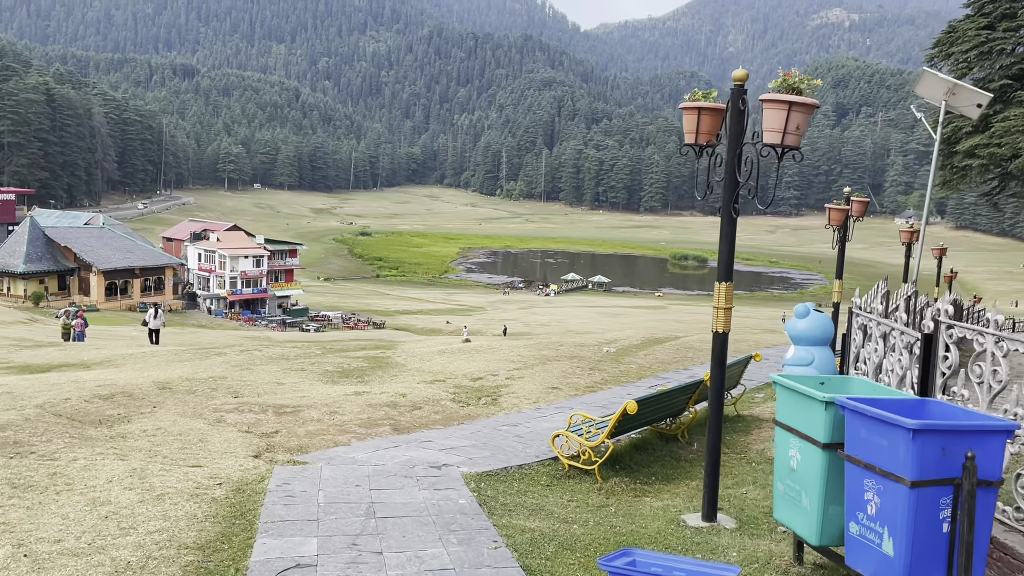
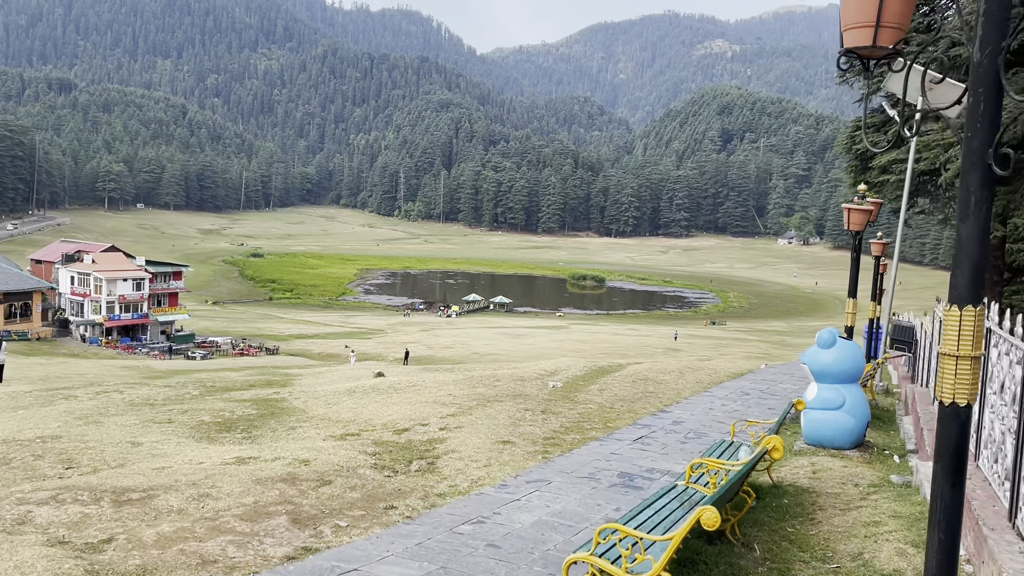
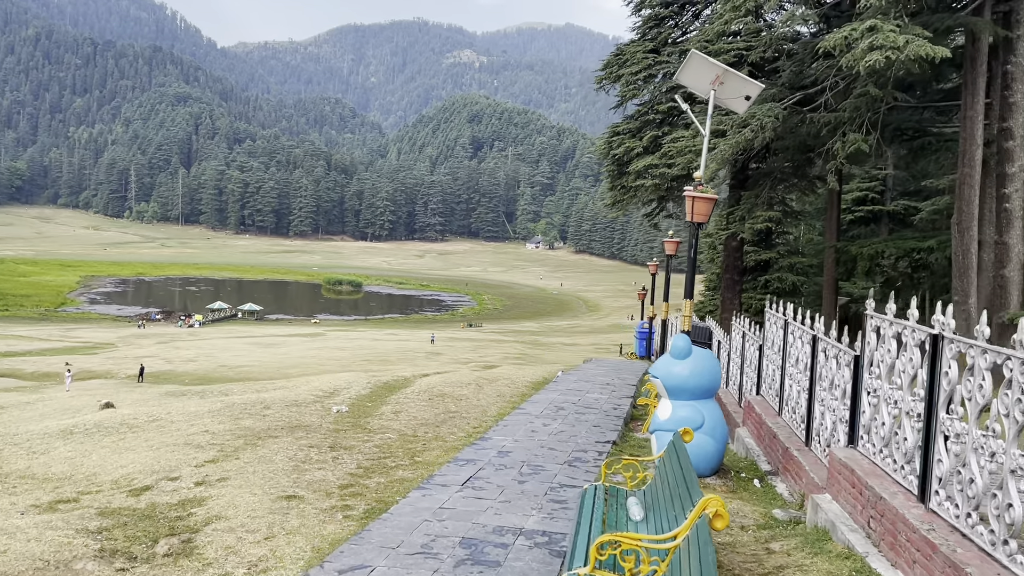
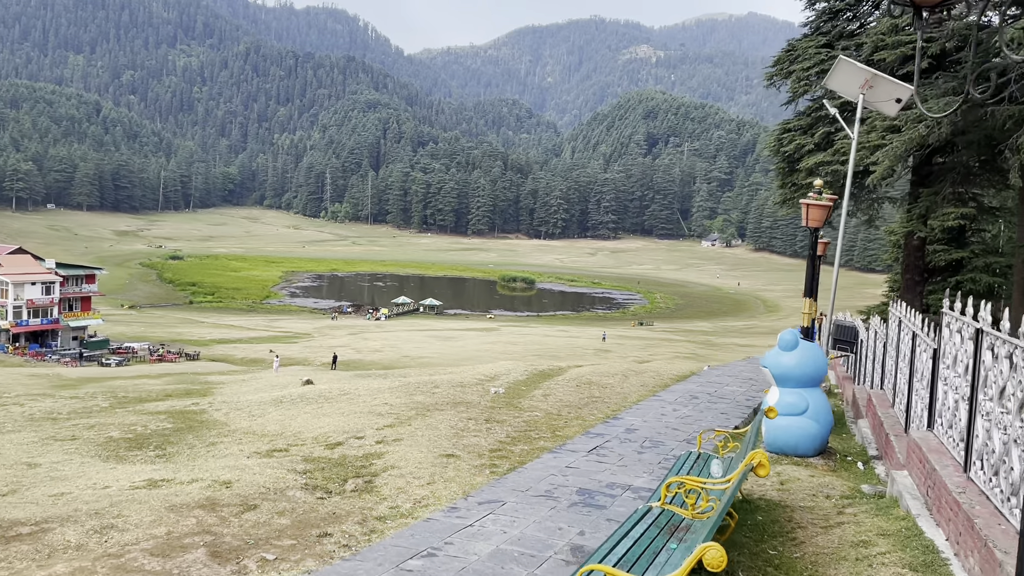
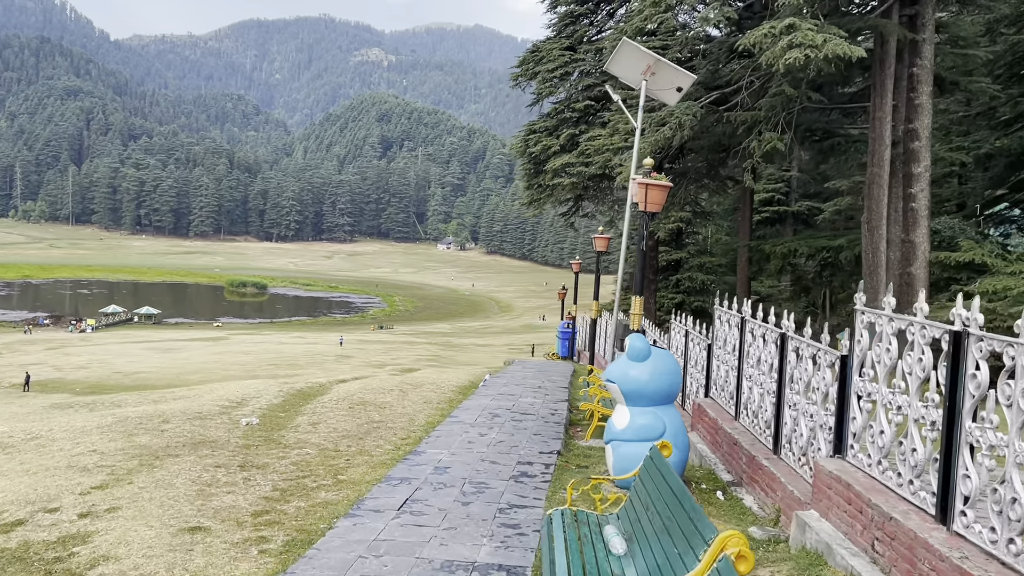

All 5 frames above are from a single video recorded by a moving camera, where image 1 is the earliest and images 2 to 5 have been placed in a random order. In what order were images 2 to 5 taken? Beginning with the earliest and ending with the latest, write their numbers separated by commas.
2, 4, 3, 5
